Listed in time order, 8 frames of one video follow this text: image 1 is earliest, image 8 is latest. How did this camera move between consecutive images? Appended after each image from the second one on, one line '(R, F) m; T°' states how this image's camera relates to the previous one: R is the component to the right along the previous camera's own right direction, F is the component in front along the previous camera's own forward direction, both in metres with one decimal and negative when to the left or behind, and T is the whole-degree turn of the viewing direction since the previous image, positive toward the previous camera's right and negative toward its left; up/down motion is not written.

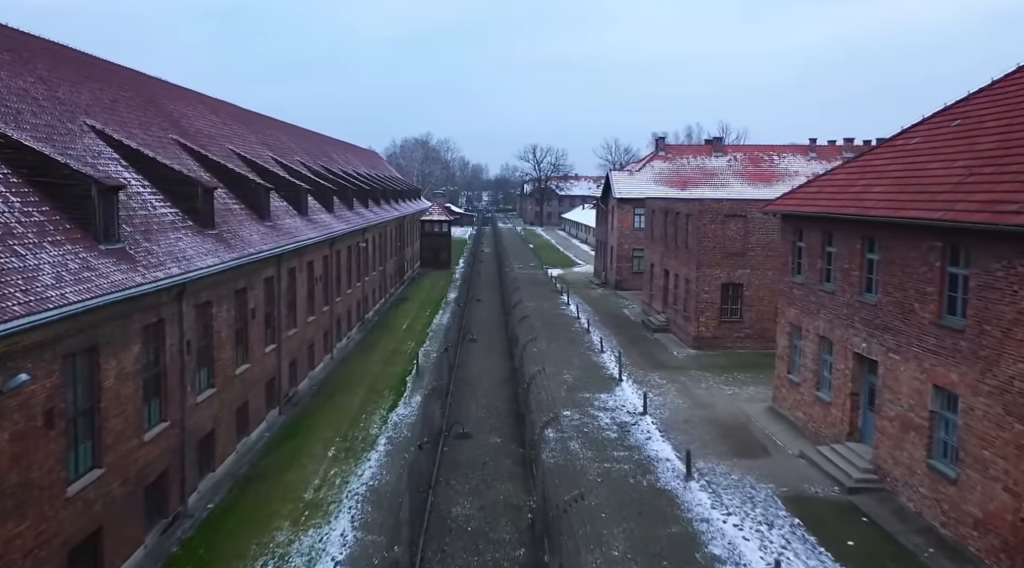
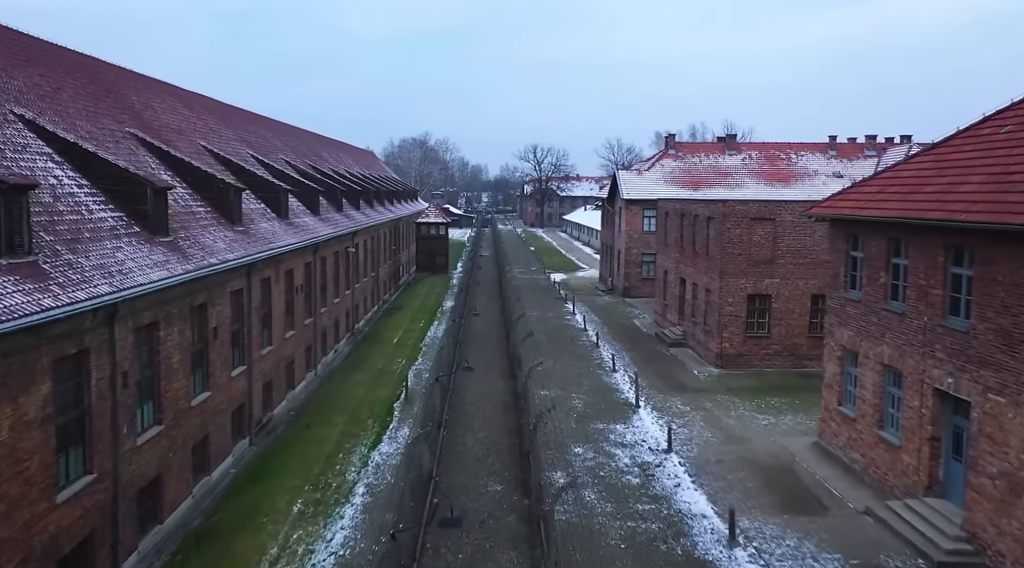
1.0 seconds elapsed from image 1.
(-0.1, +2.4) m; 0°
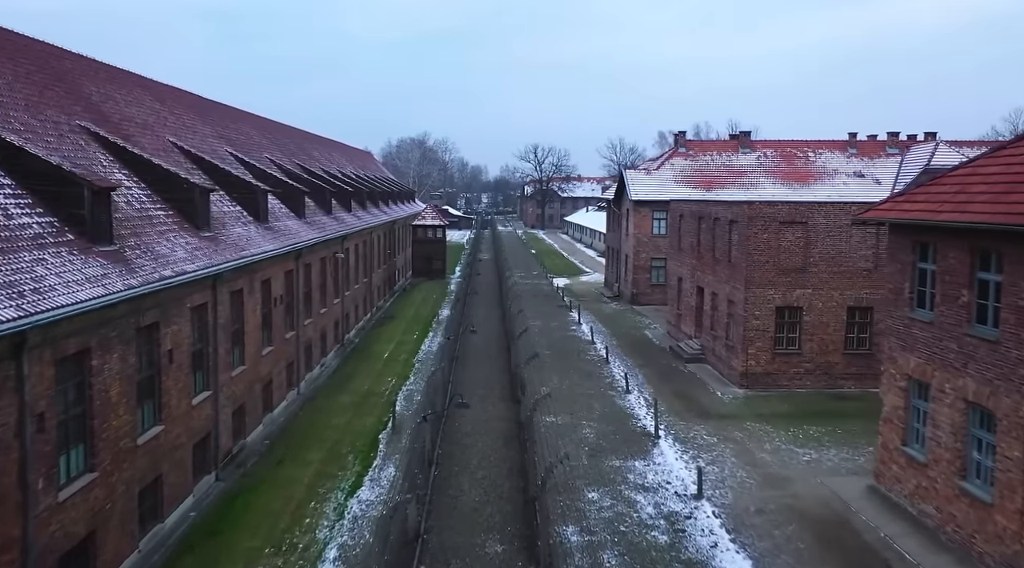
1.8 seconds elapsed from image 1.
(0.0, +2.1) m; 0°
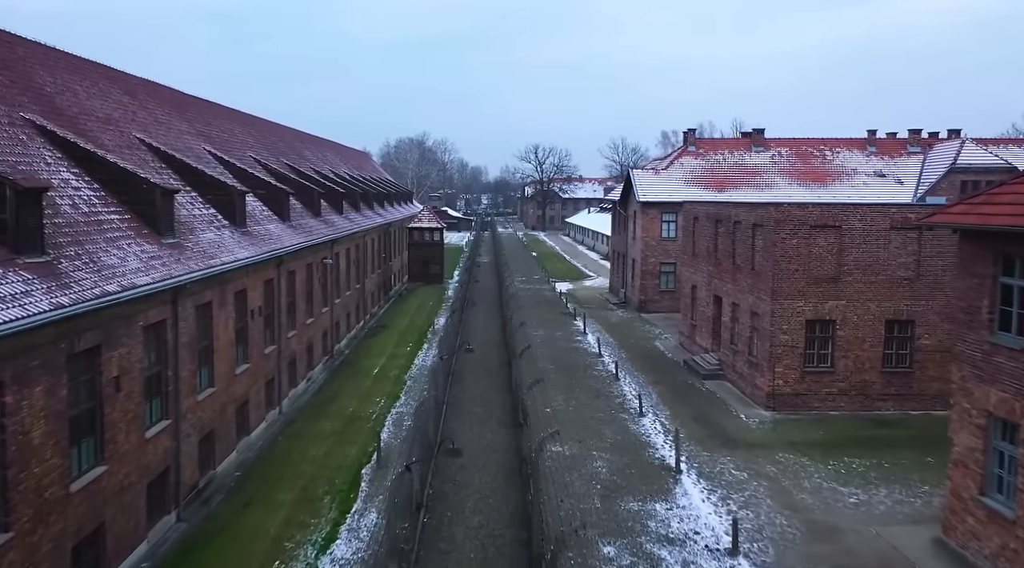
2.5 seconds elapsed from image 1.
(0.0, +1.8) m; 0°
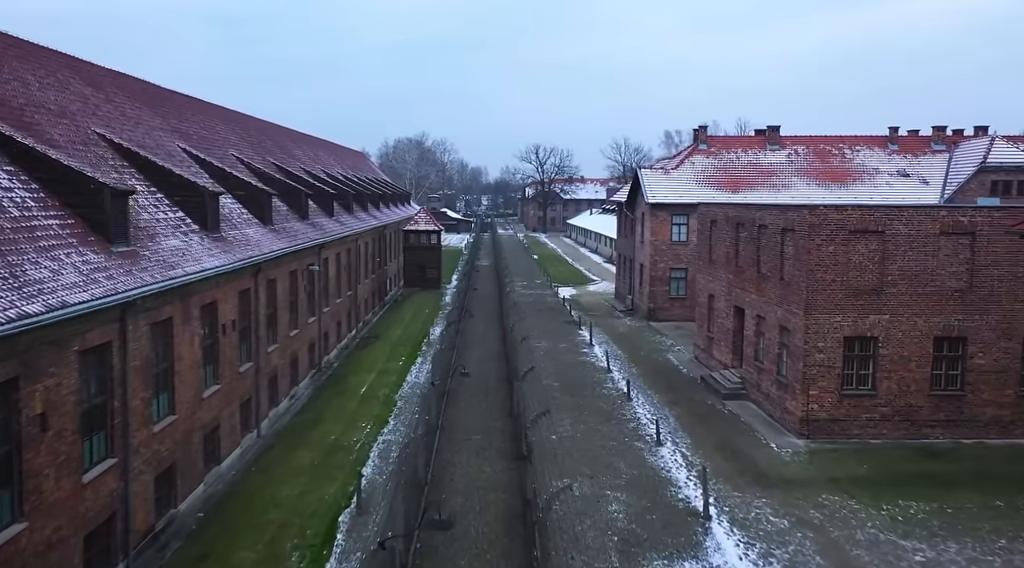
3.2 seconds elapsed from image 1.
(0.0, +1.9) m; 0°
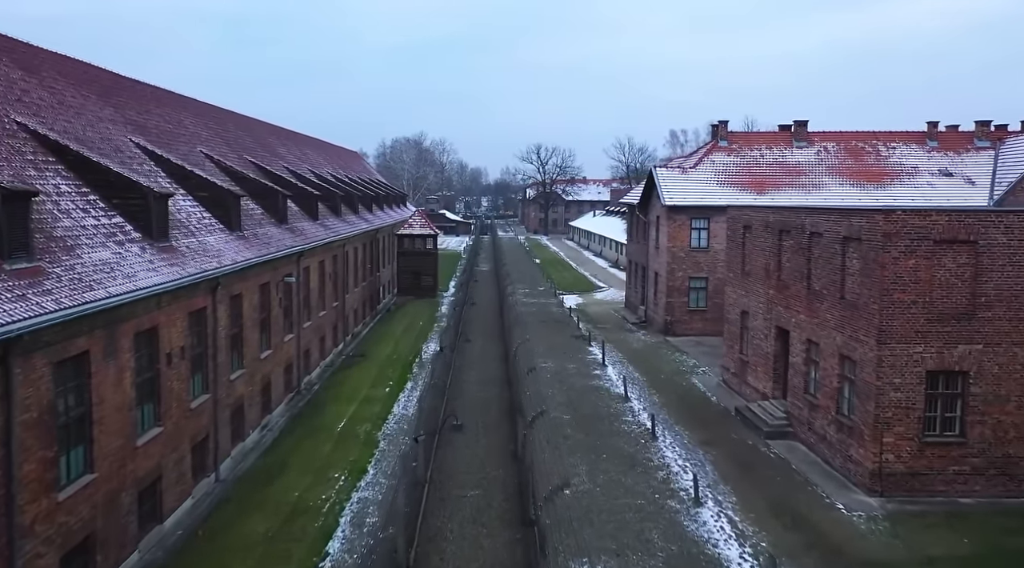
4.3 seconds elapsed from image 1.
(-0.1, +2.8) m; 0°
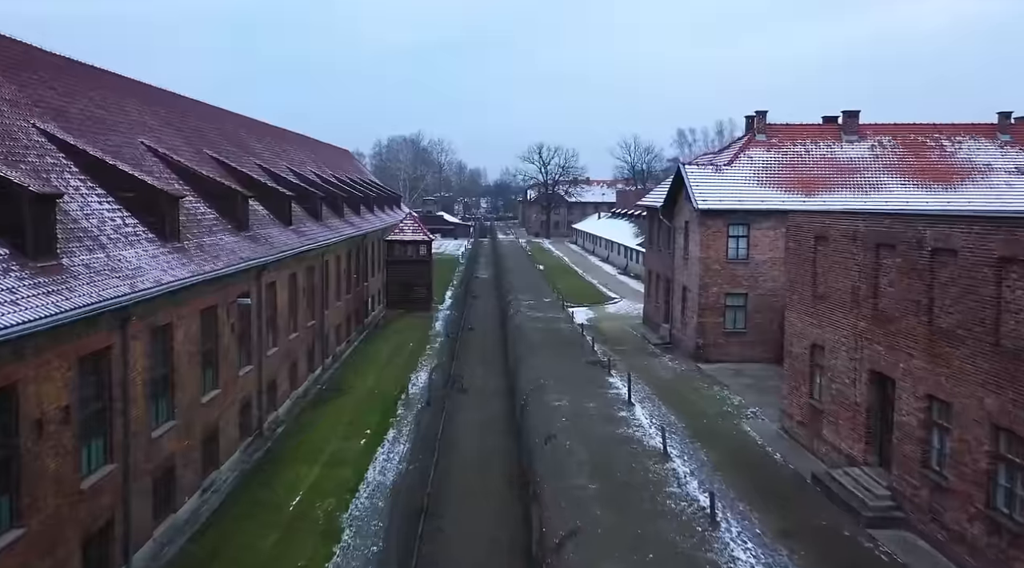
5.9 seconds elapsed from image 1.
(-0.2, +4.0) m; 0°
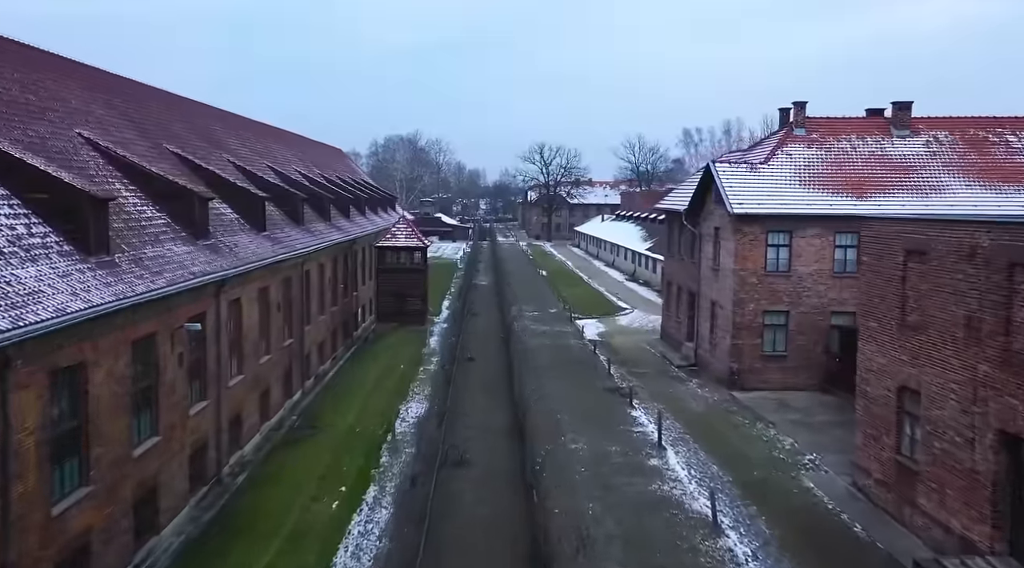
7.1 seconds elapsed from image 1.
(-0.2, +3.0) m; 0°
